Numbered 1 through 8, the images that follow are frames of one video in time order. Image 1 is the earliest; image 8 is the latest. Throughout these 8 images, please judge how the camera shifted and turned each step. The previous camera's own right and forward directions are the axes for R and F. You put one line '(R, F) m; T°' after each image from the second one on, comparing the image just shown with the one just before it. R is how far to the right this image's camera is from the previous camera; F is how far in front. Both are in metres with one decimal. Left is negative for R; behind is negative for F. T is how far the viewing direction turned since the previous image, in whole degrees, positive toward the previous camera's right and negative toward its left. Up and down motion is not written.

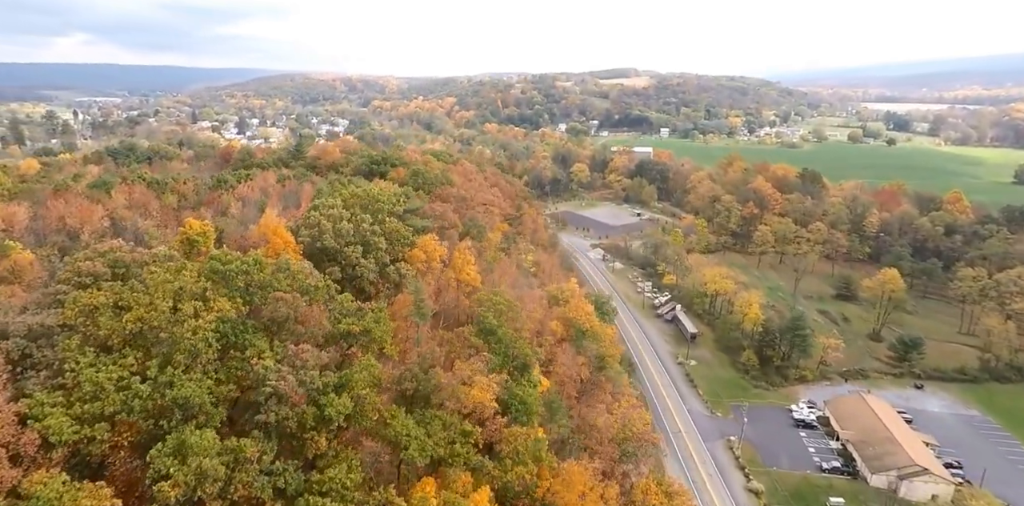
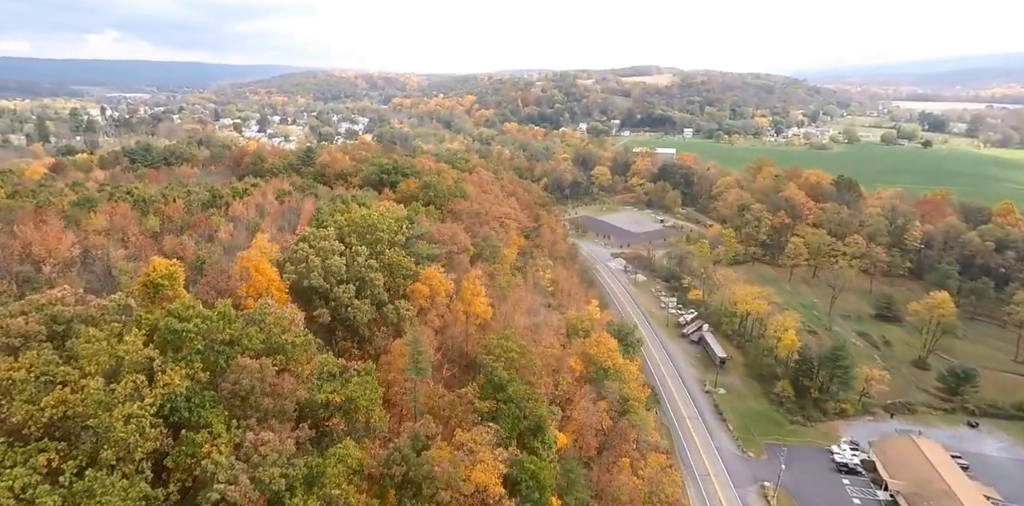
(+0.2, +3.6) m; -2°
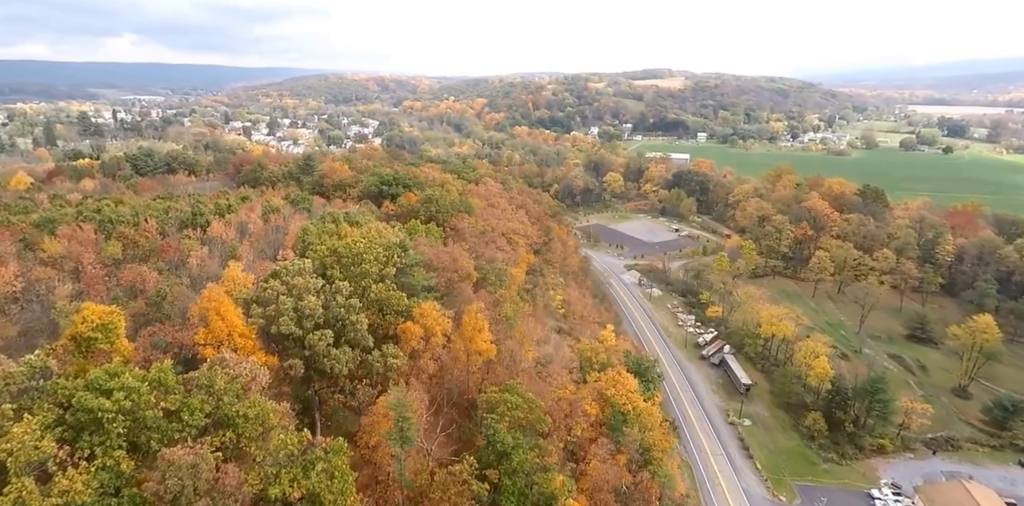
(+0.1, +3.7) m; -1°
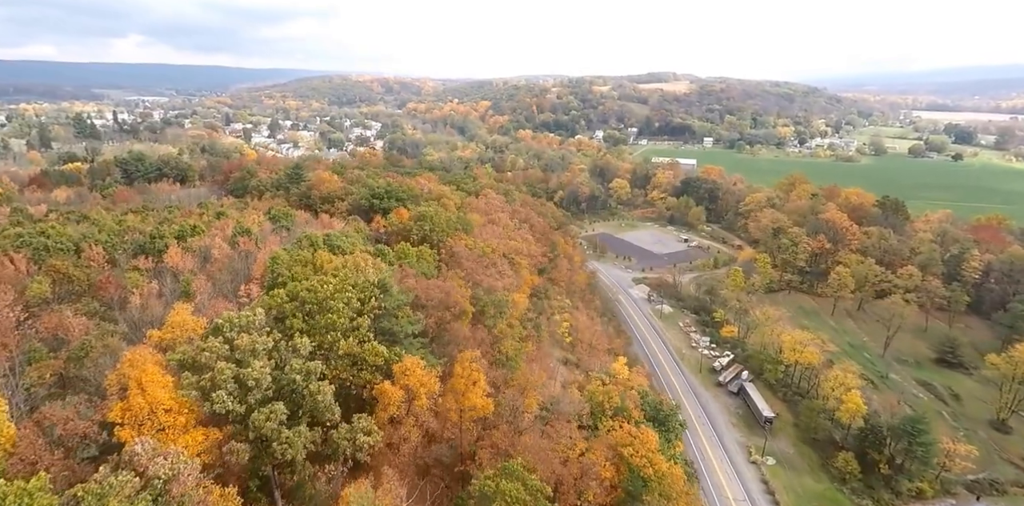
(+0.1, +4.2) m; 0°
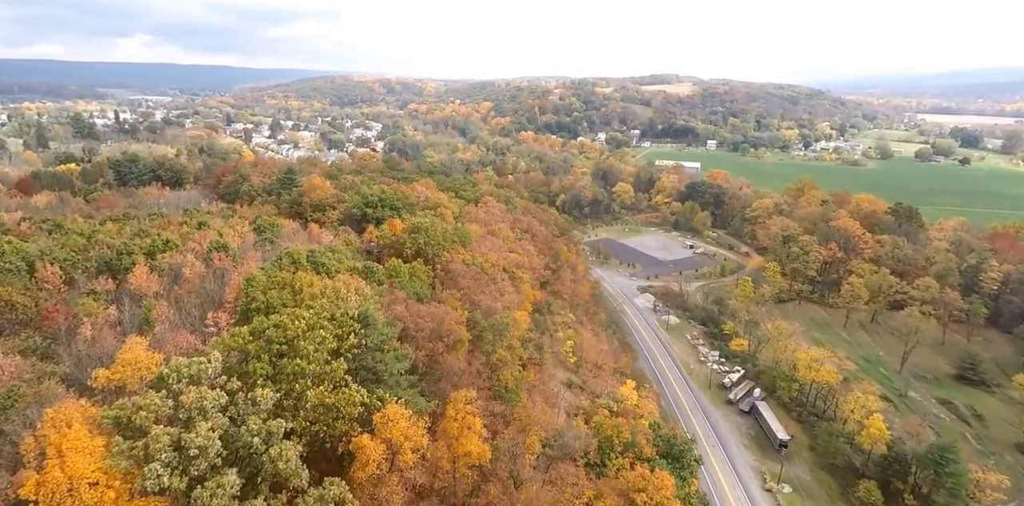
(0.0, +2.7) m; 0°
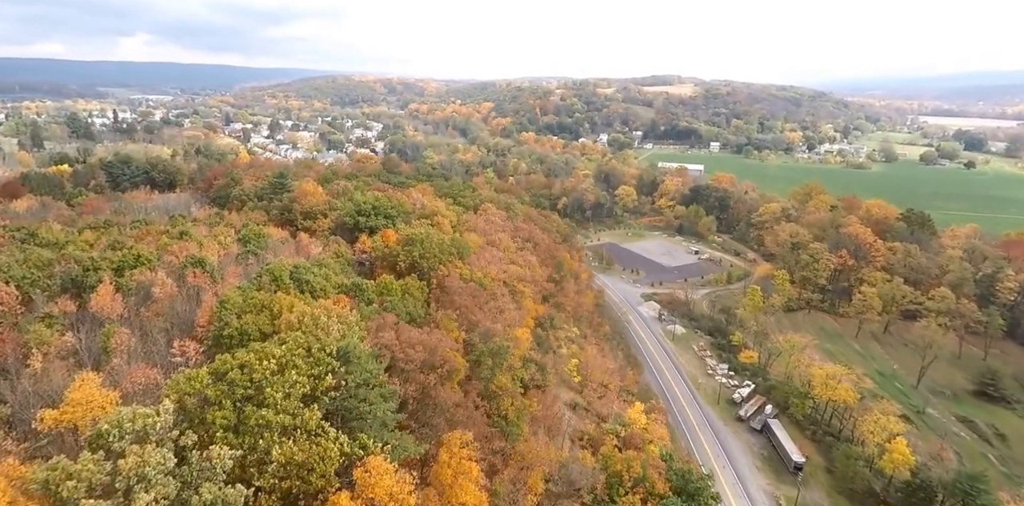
(0.0, +2.5) m; 0°
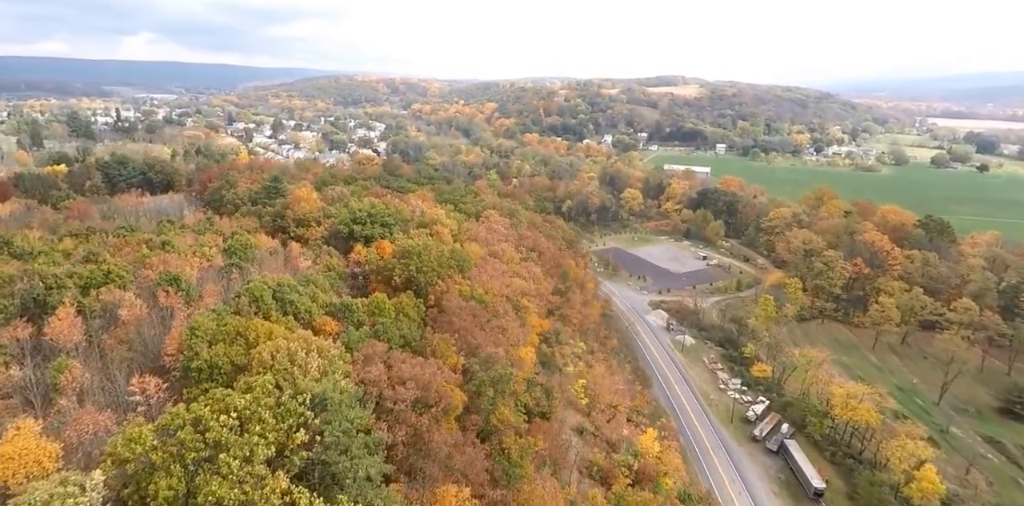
(-0.1, +2.5) m; 0°
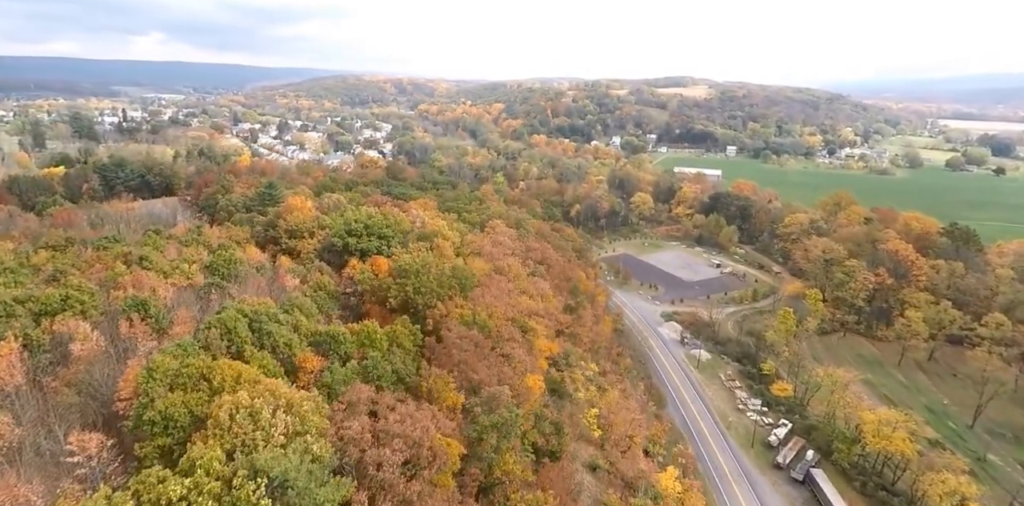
(0.0, +3.1) m; -1°
